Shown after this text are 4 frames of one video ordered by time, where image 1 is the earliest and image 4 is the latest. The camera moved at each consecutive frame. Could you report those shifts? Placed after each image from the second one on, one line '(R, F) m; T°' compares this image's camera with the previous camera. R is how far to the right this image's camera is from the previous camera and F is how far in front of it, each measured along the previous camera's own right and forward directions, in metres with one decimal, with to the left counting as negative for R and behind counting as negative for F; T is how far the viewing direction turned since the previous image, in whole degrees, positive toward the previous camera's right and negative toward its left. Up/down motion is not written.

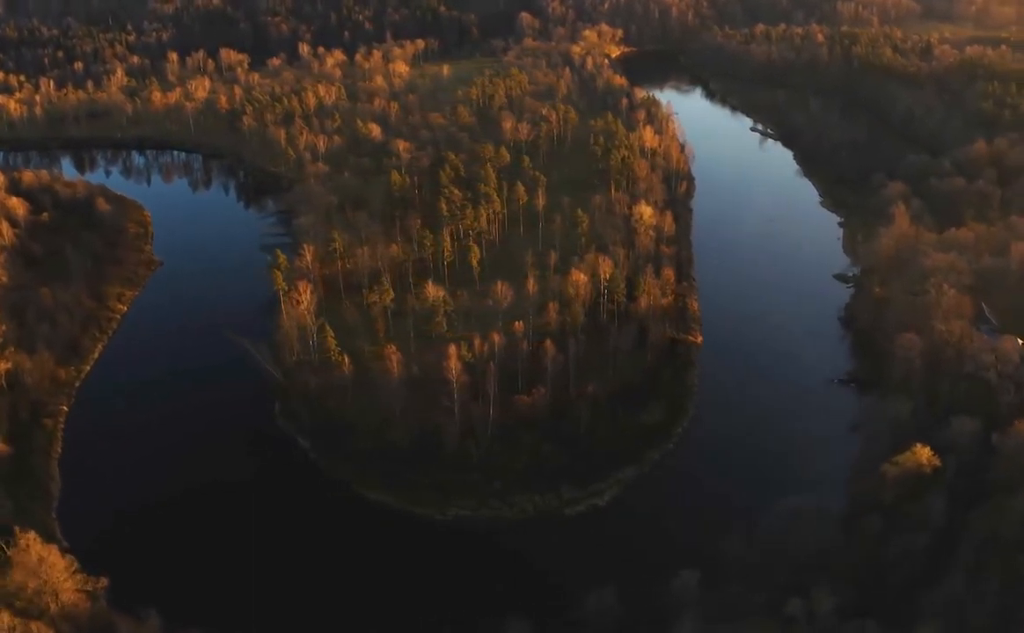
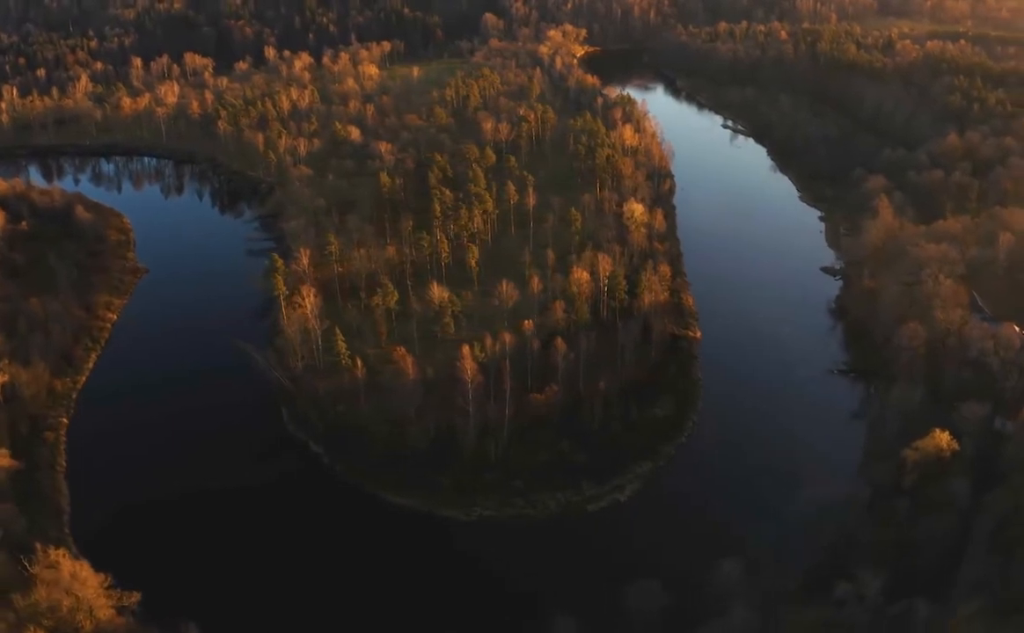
(-1.1, +0.2) m; +2°
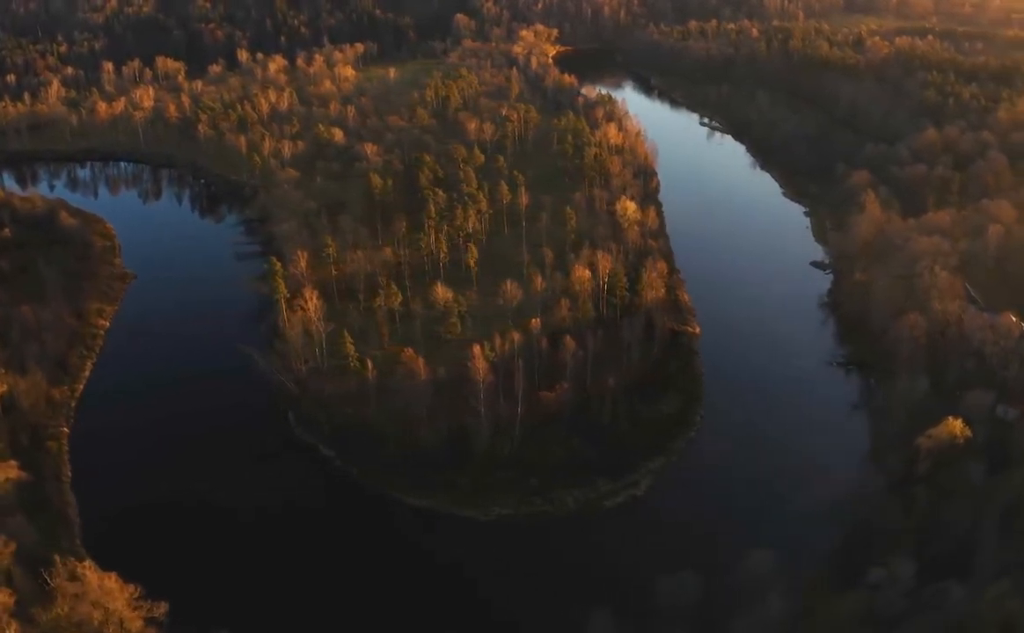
(-0.9, +0.1) m; +2°
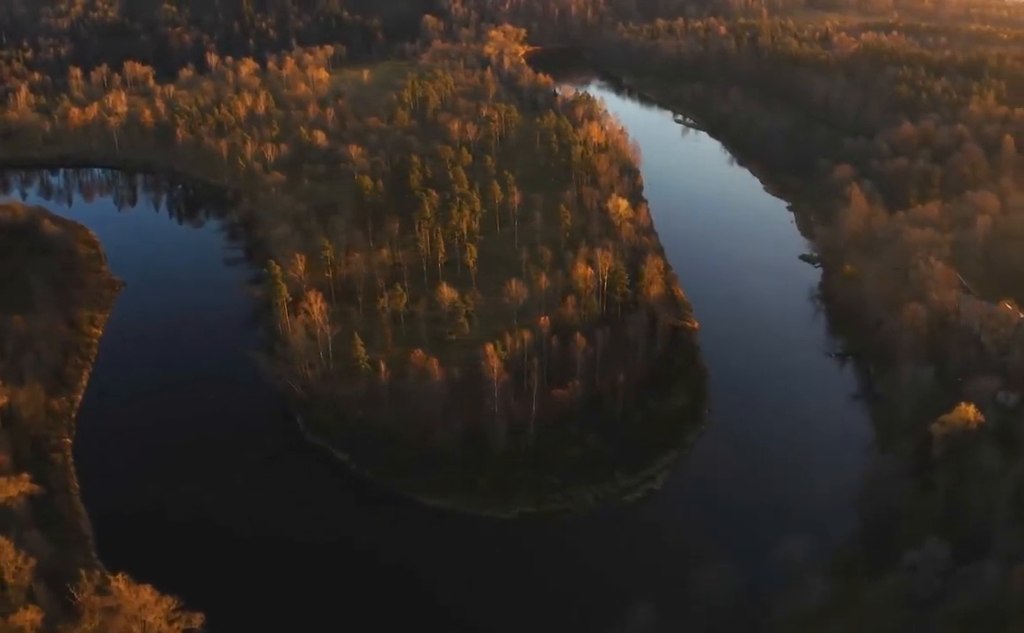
(-1.0, +0.1) m; +2°
